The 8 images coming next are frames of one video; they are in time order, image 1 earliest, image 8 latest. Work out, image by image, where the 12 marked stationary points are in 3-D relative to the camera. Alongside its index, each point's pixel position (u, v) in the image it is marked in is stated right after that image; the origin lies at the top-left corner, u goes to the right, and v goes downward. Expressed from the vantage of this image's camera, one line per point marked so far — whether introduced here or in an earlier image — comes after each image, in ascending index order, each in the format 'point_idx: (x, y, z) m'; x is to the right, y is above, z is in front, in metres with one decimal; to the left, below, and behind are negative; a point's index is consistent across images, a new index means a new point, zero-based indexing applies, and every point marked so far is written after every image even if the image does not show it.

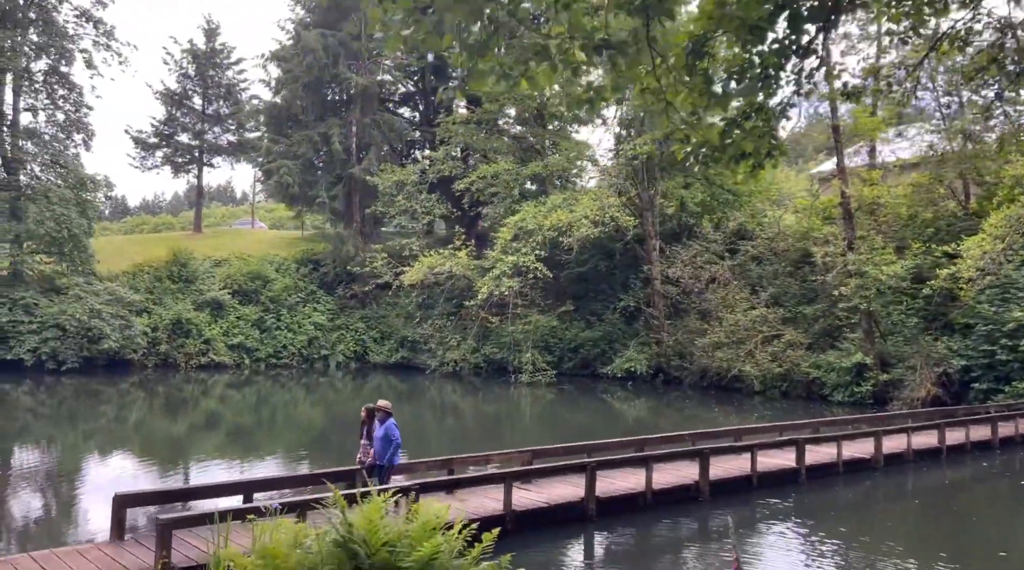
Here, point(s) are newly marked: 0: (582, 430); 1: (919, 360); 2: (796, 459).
0: (+1.4, -3.3, +19.9) m
1: (+9.3, -1.7, +19.9) m
2: (+3.8, -2.3, +11.6) m
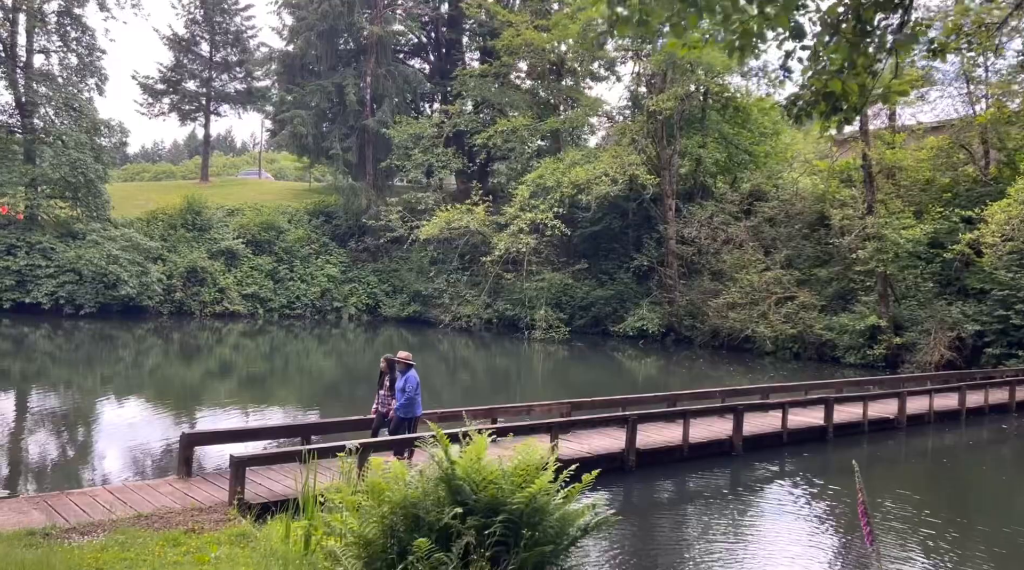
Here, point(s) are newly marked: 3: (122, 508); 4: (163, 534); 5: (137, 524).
0: (+1.8, -2.3, +20.2) m
1: (+9.7, -0.9, +20.1) m
2: (+4.2, -1.8, +11.8) m
3: (-2.7, -1.6, +6.2) m
4: (-2.2, -1.6, +5.6) m
5: (-2.5, -1.6, +5.8) m
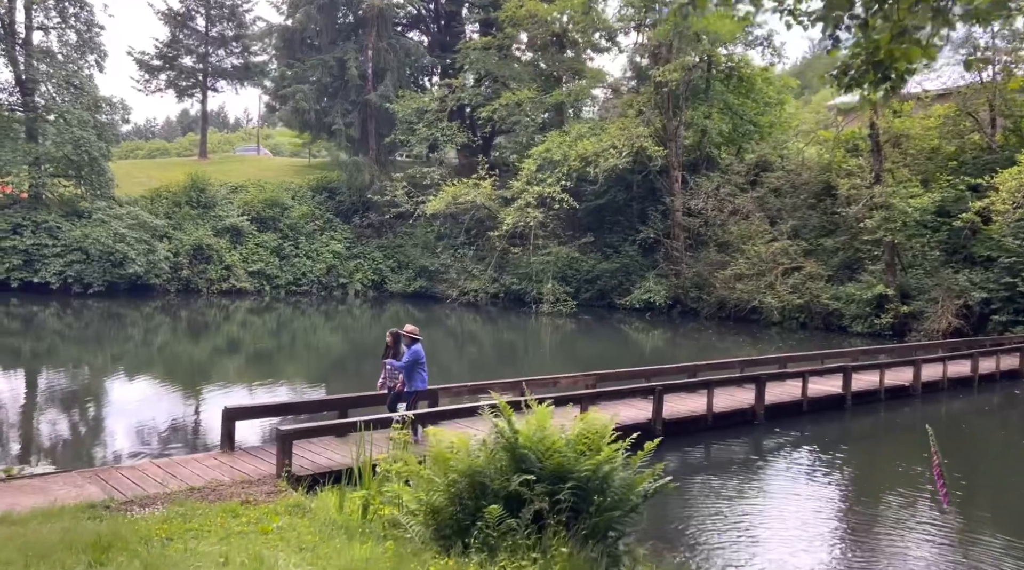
0: (+2.0, -1.7, +20.3) m
1: (+9.9, -0.2, +20.3) m
2: (+4.5, -1.4, +11.9) m
3: (-2.4, -1.4, +6.3) m
4: (-1.9, -1.4, +5.7) m
5: (-2.1, -1.4, +5.9) m
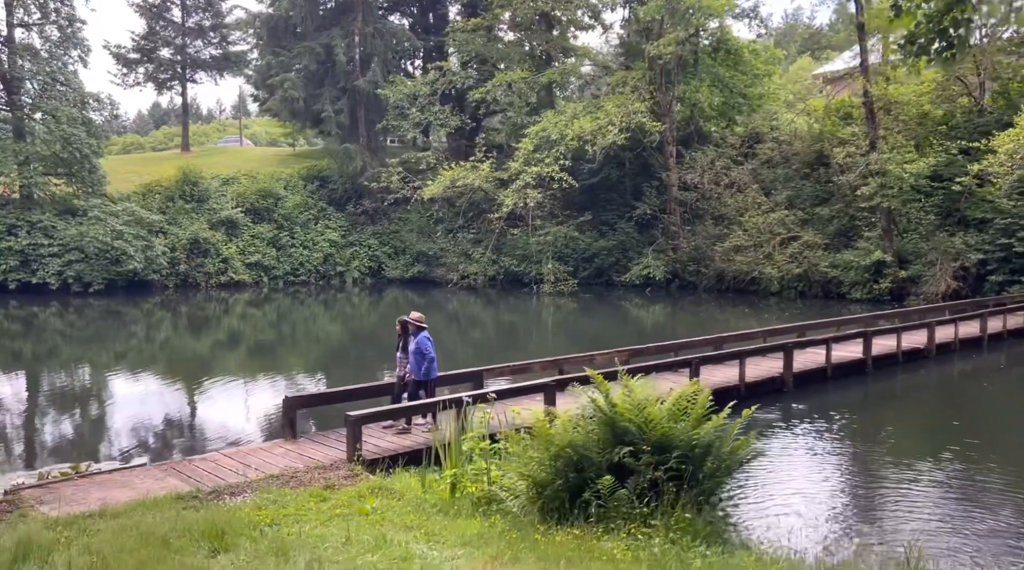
0: (+2.2, -1.2, +20.5) m
1: (+10.0, +0.7, +20.6) m
2: (+4.9, -0.9, +12.1) m
3: (-1.9, -1.3, +6.4) m
4: (-1.4, -1.4, +5.8) m
5: (-1.6, -1.4, +6.0) m
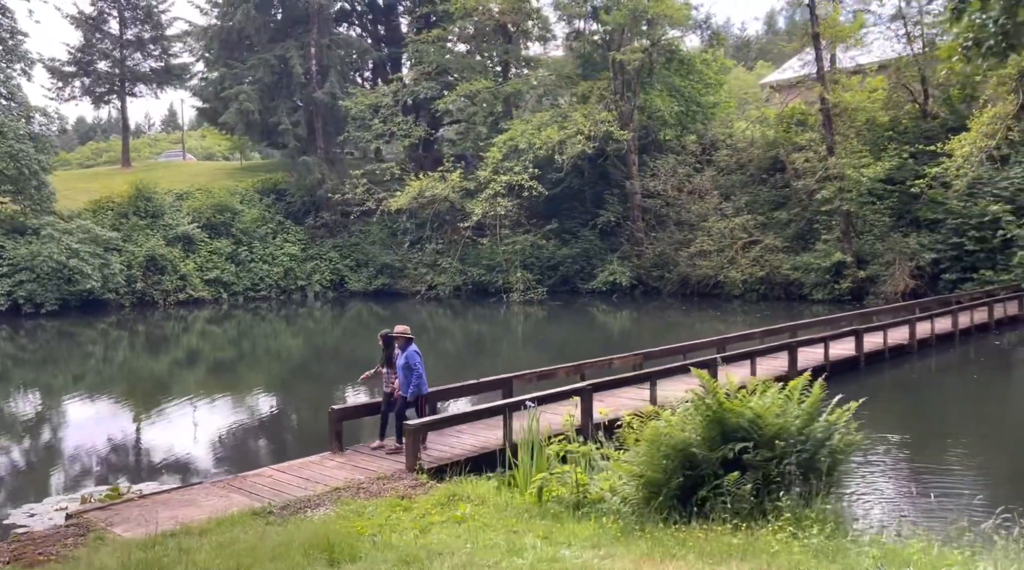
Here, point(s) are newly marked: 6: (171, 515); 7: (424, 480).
0: (+1.6, -1.3, +20.7) m
1: (+9.3, +0.7, +21.4) m
2: (+4.9, -0.9, +12.5) m
3: (-1.4, -1.4, +6.3) m
4: (-0.8, -1.4, +5.8) m
5: (-1.1, -1.4, +5.9) m
6: (-2.2, -1.5, +5.6) m
7: (-0.6, -1.4, +6.3) m
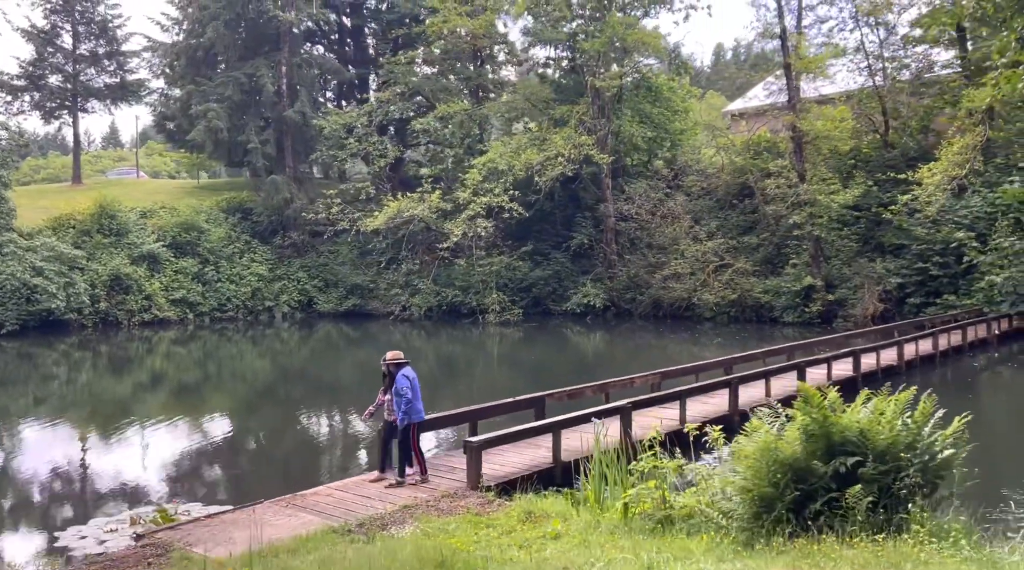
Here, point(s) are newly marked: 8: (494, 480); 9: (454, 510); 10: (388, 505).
0: (+1.2, -1.8, +20.7) m
1: (+8.8, +0.1, +22.0) m
2: (+5.0, -1.2, +12.8) m
3: (-0.9, -1.5, +6.2) m
4: (-0.3, -1.5, +5.7) m
5: (-0.6, -1.5, +5.9) m
6: (-1.7, -1.6, +5.5) m
7: (-0.2, -1.5, +6.2) m
8: (-0.1, -1.5, +6.6) m
9: (-0.4, -1.5, +5.9) m
10: (-0.9, -1.5, +6.1) m
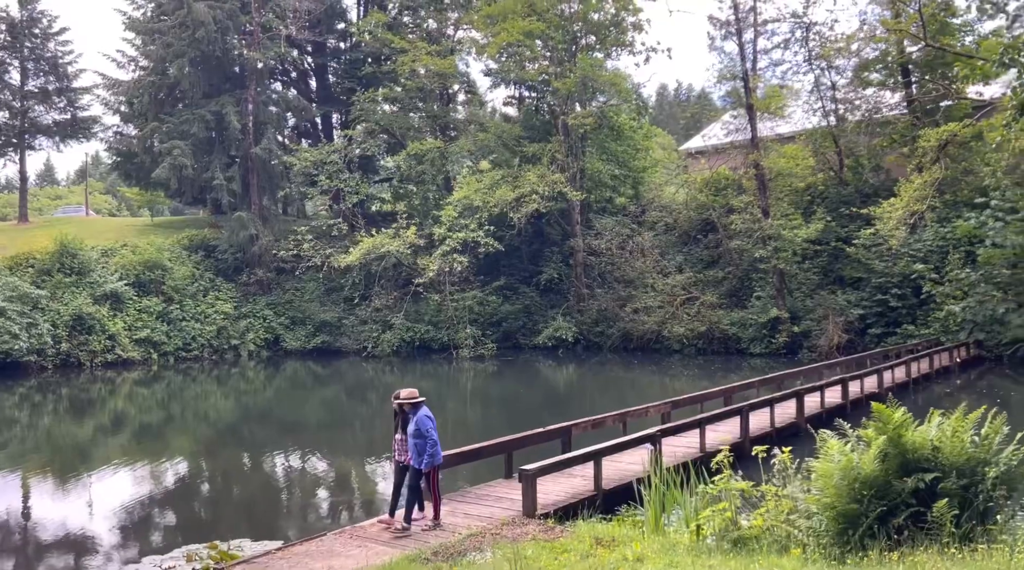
0: (+0.6, -2.7, +20.9) m
1: (+8.2, -0.7, +22.7) m
2: (+4.9, -1.7, +13.3) m
3: (-0.5, -1.8, +6.2) m
4: (+0.1, -1.7, +5.8) m
5: (-0.2, -1.7, +5.9) m
6: (-1.2, -1.8, +5.5) m
7: (+0.3, -1.7, +6.3) m
8: (+0.3, -1.7, +6.7) m
9: (+0.1, -1.7, +6.0) m
10: (-0.4, -1.7, +6.1) m
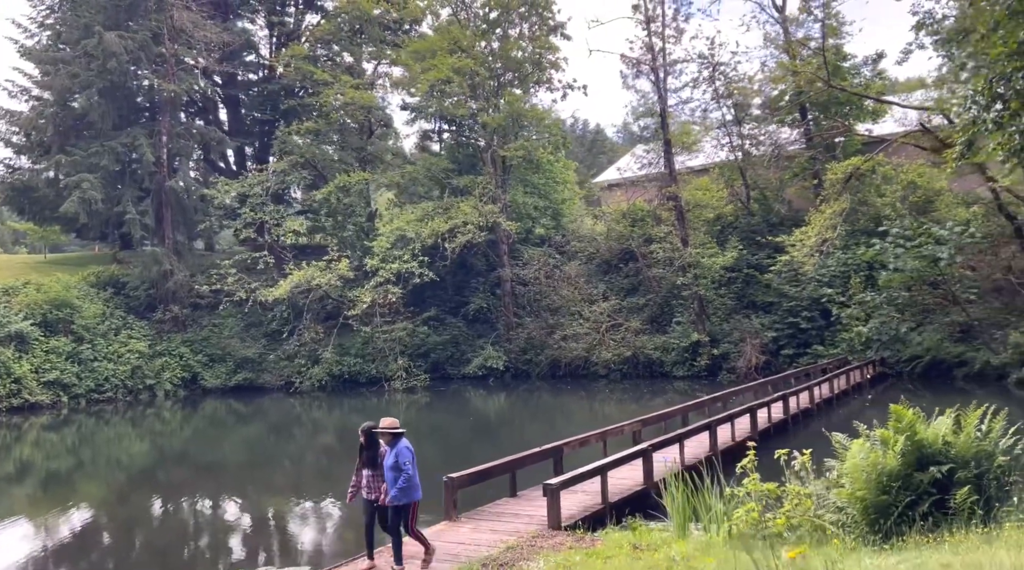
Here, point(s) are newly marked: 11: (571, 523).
0: (-0.9, -3.4, +21.0) m
1: (+6.3, -1.4, +23.9) m
2: (+4.3, -2.0, +14.1) m
3: (-0.2, -1.9, +6.4) m
4: (+0.4, -1.8, +6.1) m
5: (+0.1, -1.9, +6.2) m
6: (-0.8, -1.9, +5.6) m
7: (+0.5, -1.9, +6.6) m
8: (+0.5, -1.9, +7.0) m
9: (+0.3, -1.9, +6.3) m
10: (-0.2, -1.9, +6.3) m
11: (+0.5, -1.9, +7.0) m
